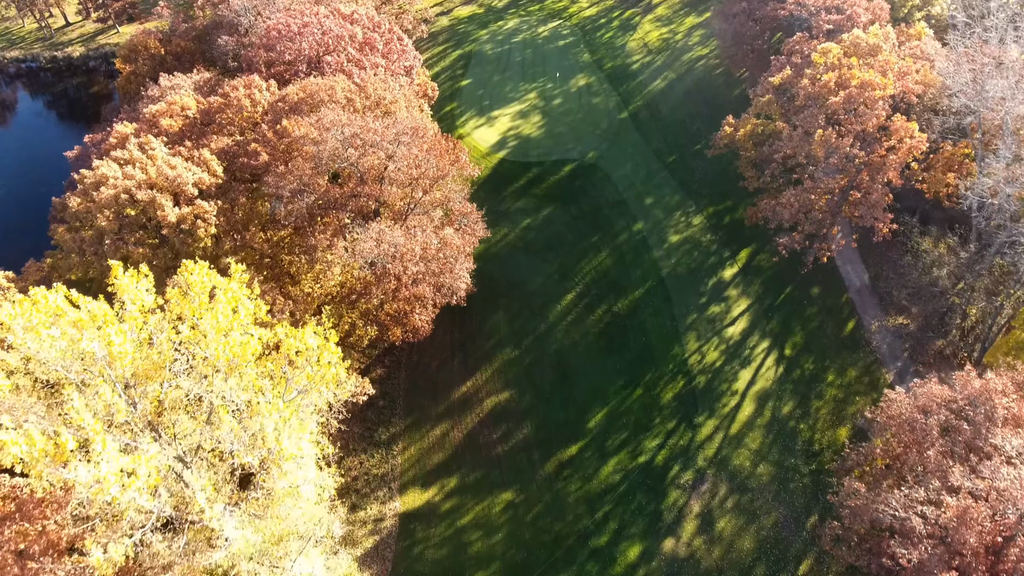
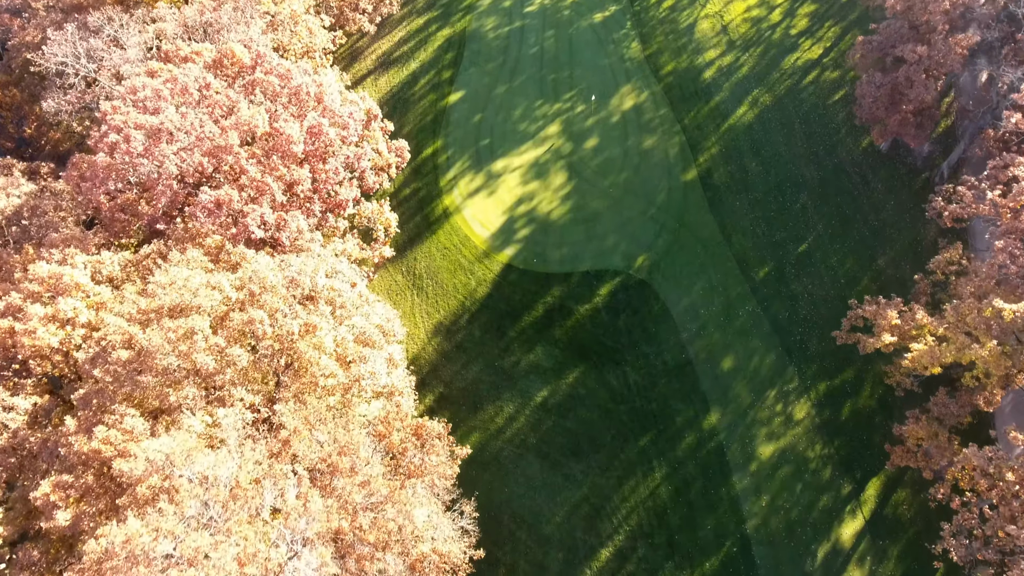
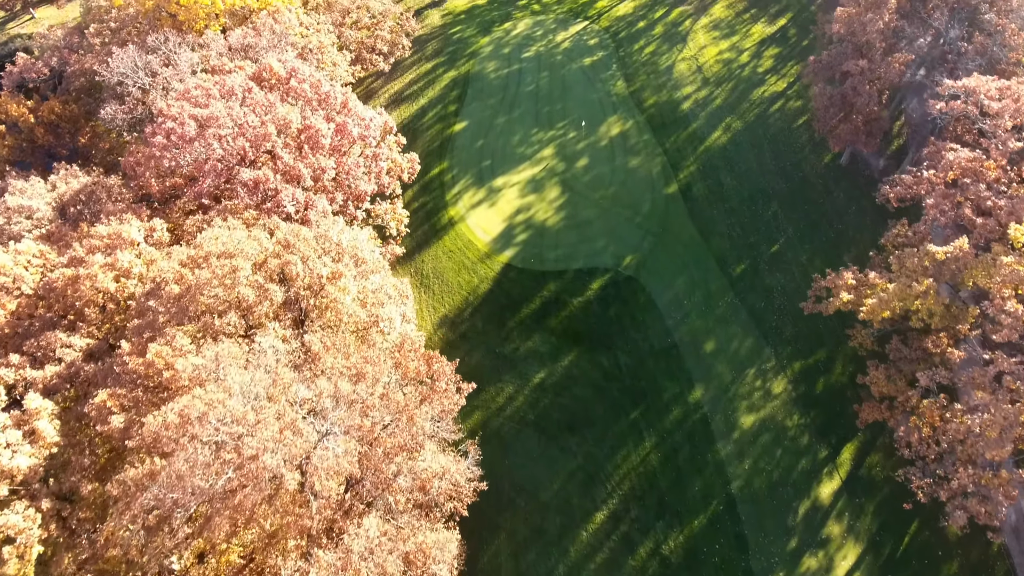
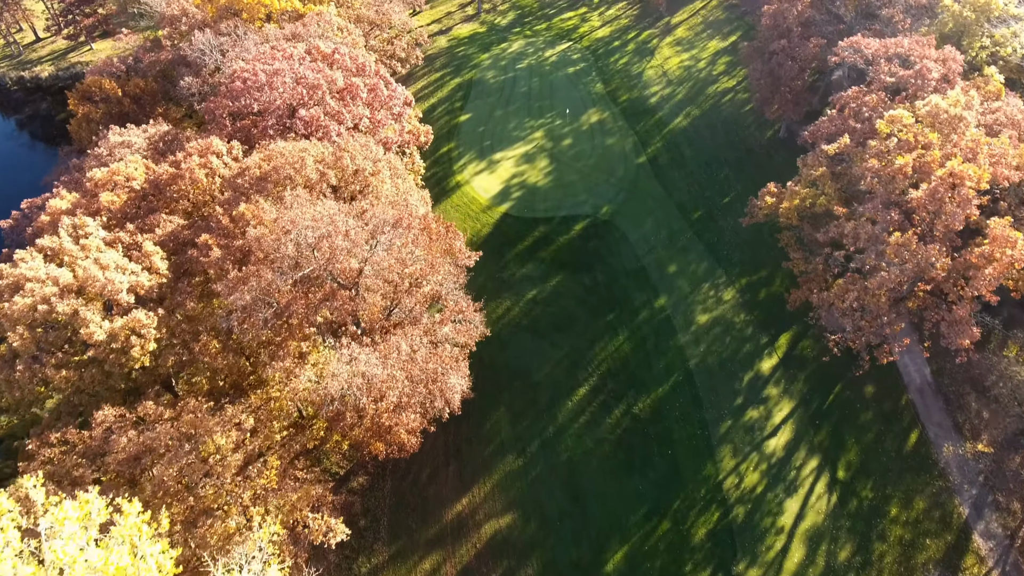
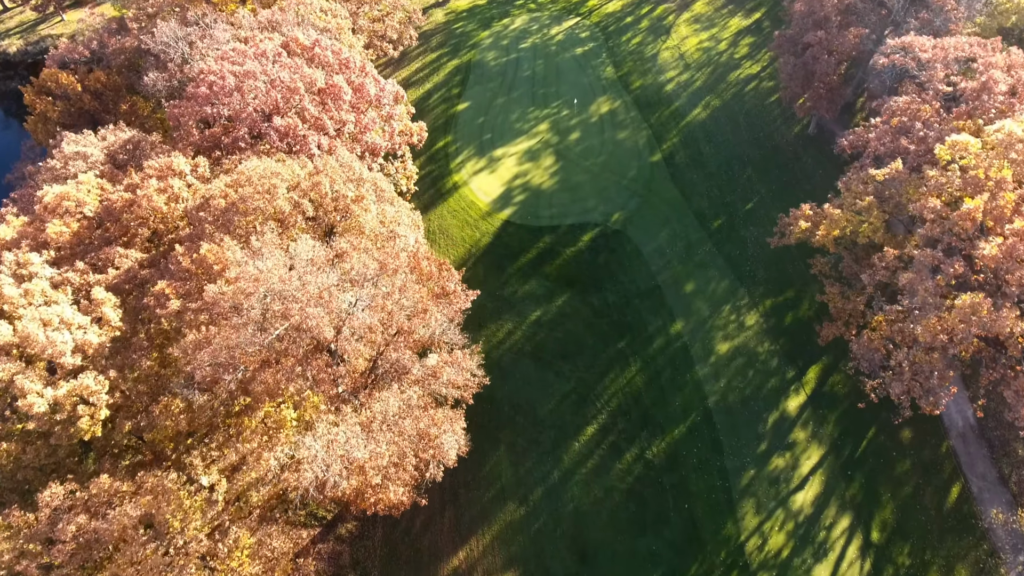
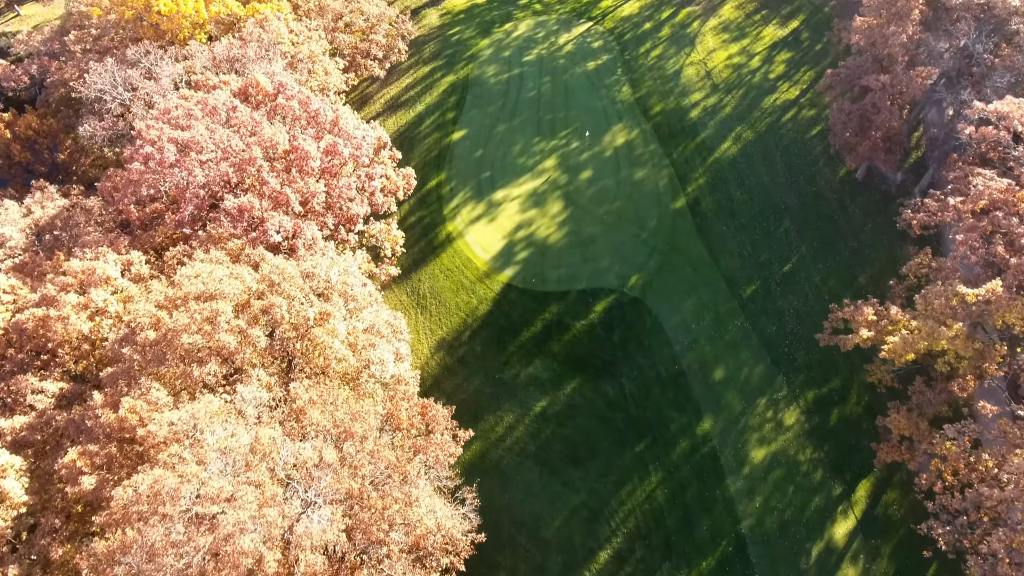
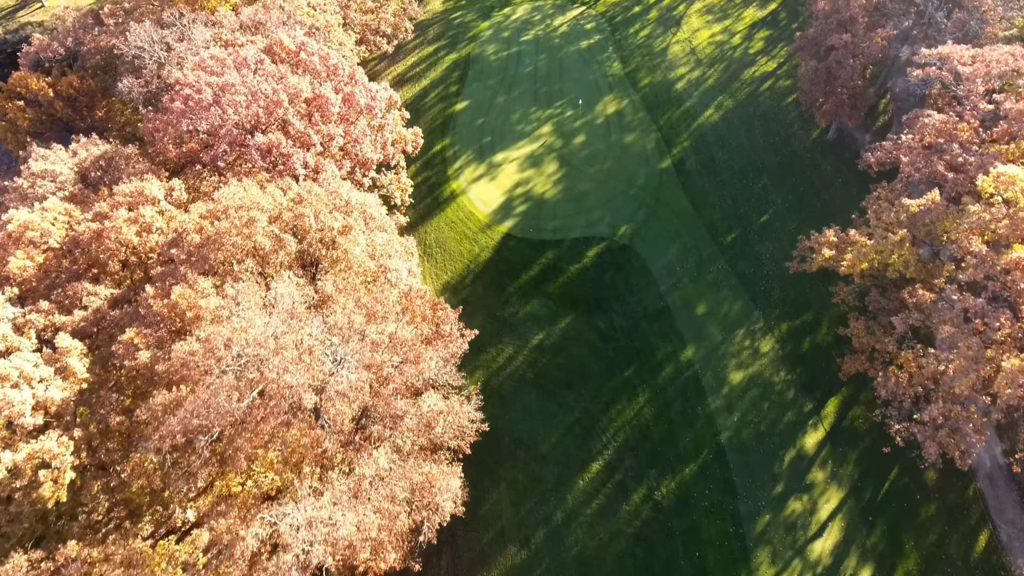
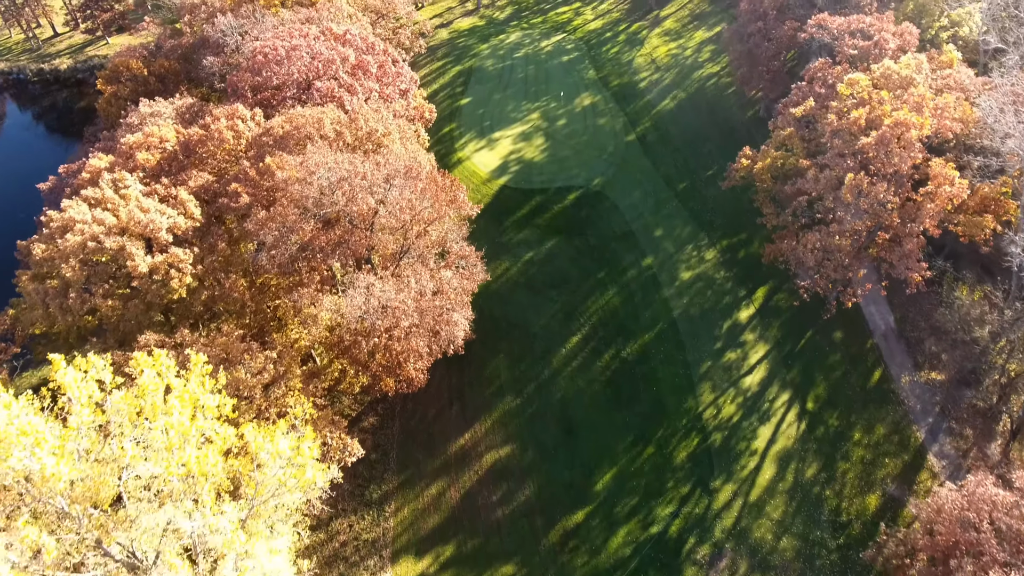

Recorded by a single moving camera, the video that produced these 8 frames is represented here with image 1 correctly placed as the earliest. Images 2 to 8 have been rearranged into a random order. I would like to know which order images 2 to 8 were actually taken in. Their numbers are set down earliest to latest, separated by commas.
8, 4, 5, 7, 3, 6, 2
